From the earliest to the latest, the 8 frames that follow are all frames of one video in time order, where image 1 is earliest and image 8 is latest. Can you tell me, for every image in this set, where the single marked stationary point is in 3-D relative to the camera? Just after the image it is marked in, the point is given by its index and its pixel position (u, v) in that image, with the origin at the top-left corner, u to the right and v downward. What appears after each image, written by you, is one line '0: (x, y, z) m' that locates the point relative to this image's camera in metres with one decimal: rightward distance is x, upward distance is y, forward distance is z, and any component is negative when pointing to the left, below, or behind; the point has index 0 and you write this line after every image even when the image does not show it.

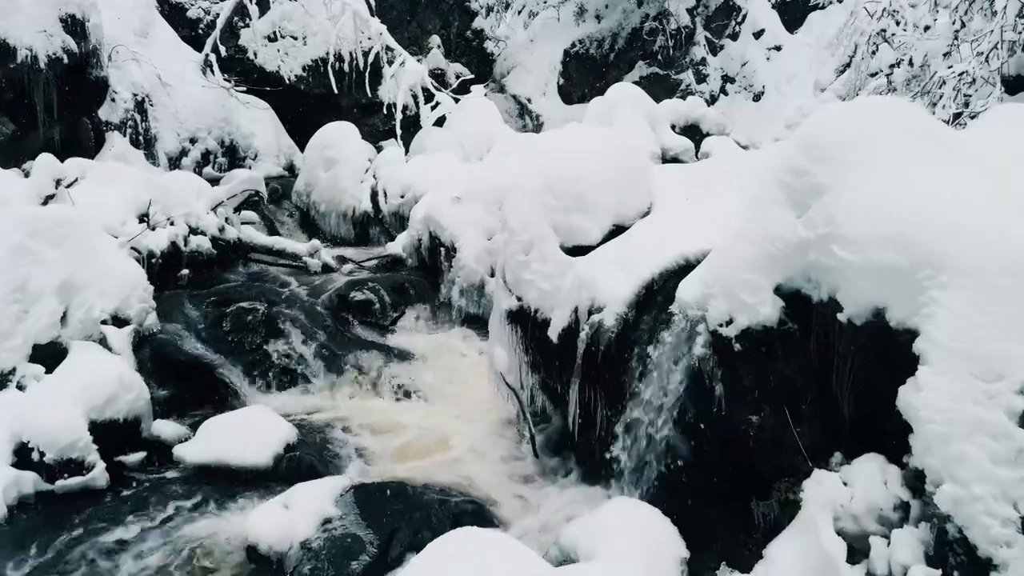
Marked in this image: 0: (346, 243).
0: (-2.8, +0.8, +11.0) m
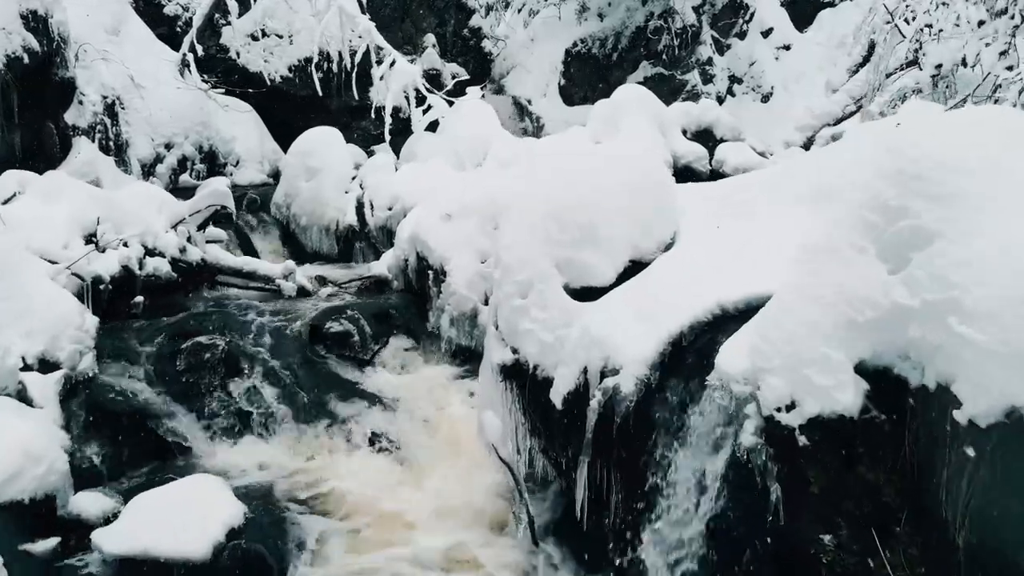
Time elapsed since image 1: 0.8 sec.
0: (-2.8, +0.4, +10.1) m
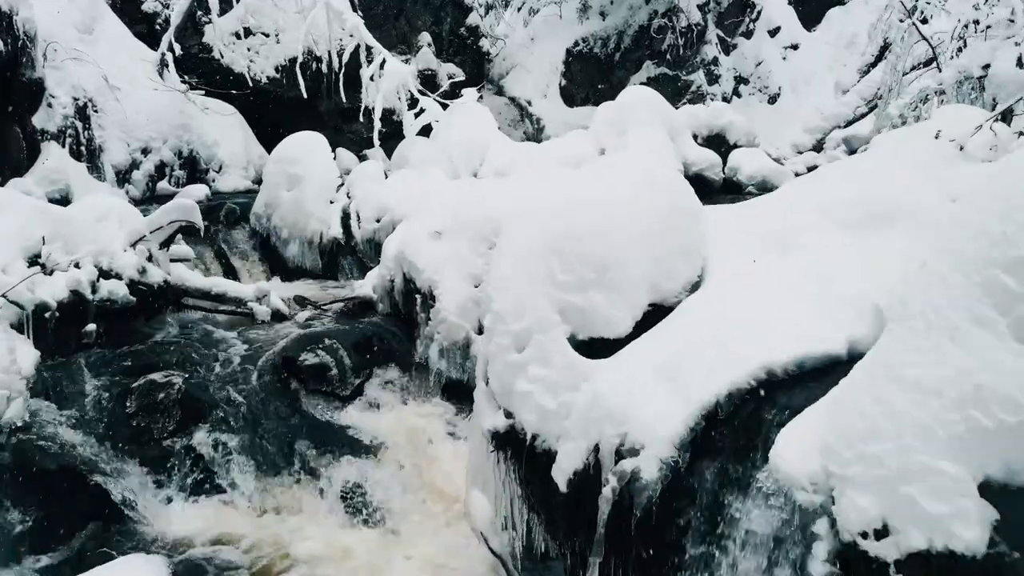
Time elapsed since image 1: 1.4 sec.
0: (-2.9, +0.2, +9.3) m
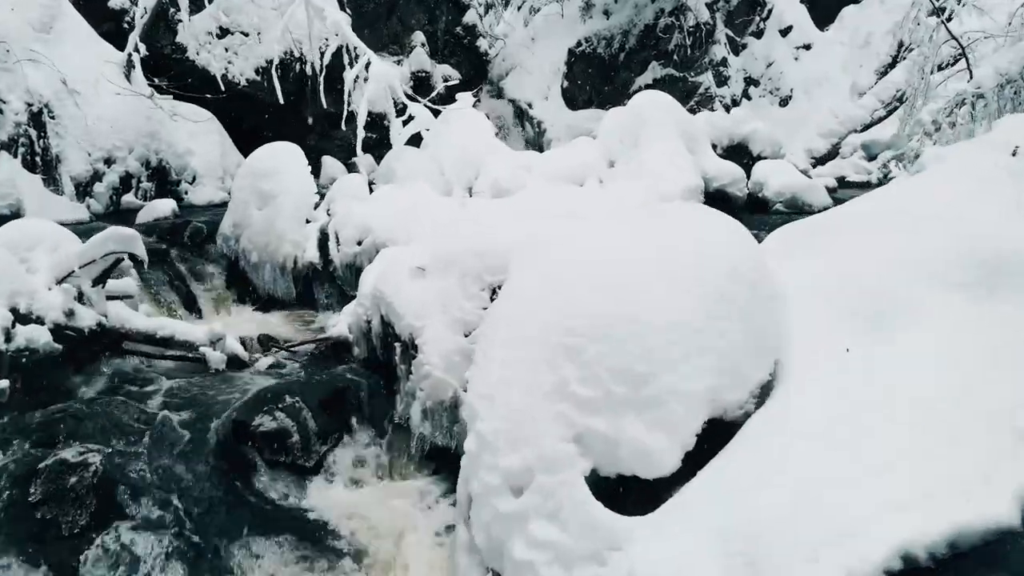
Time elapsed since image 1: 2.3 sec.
0: (-2.9, -0.2, +8.3) m
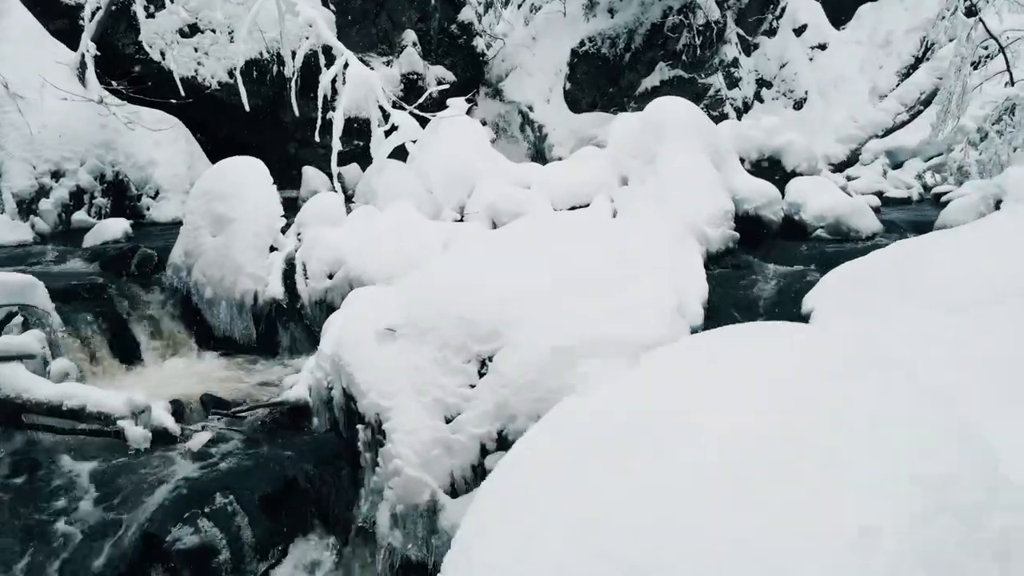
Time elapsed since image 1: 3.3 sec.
0: (-2.9, -0.7, +7.1) m
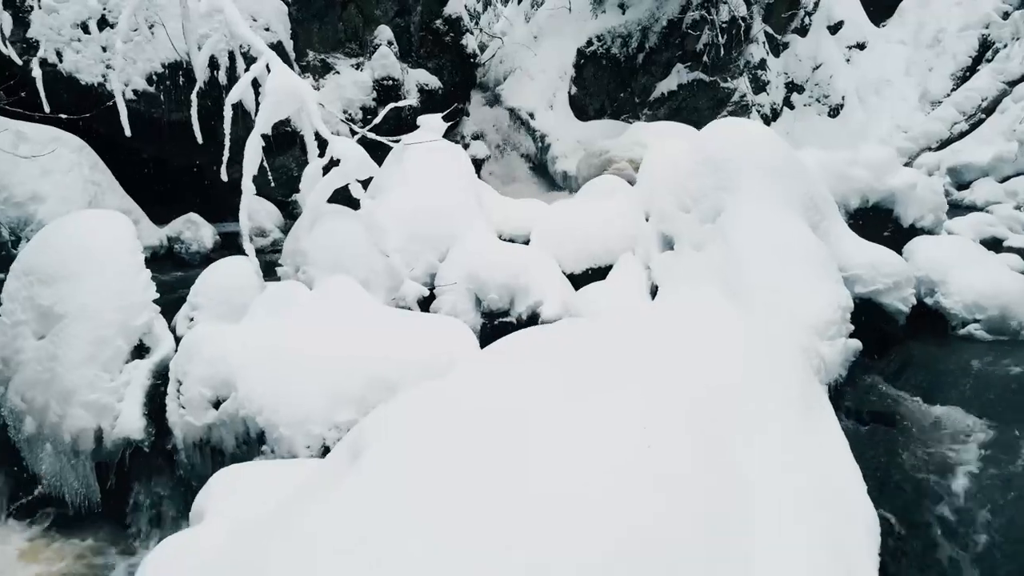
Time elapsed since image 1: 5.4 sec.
0: (-3.0, -1.6, +4.6) m
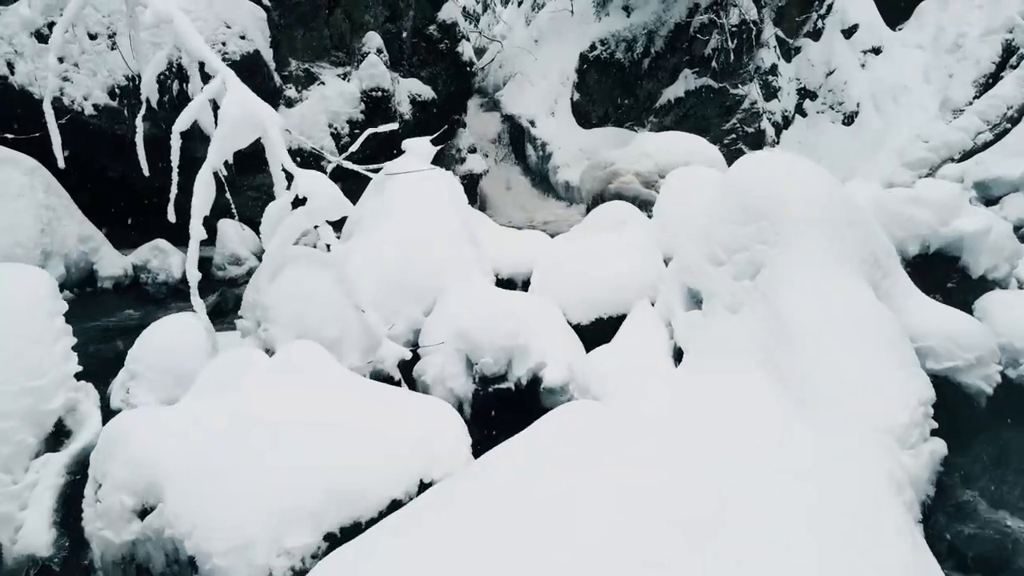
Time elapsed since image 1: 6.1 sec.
0: (-3.0, -2.0, +3.7) m
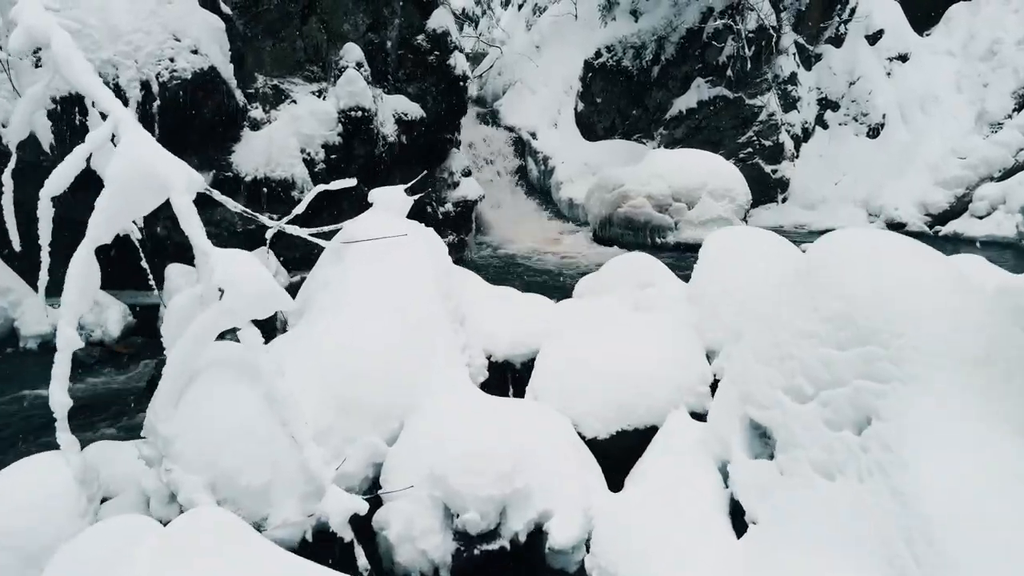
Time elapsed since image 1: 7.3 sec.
0: (-3.1, -2.7, +2.4) m
